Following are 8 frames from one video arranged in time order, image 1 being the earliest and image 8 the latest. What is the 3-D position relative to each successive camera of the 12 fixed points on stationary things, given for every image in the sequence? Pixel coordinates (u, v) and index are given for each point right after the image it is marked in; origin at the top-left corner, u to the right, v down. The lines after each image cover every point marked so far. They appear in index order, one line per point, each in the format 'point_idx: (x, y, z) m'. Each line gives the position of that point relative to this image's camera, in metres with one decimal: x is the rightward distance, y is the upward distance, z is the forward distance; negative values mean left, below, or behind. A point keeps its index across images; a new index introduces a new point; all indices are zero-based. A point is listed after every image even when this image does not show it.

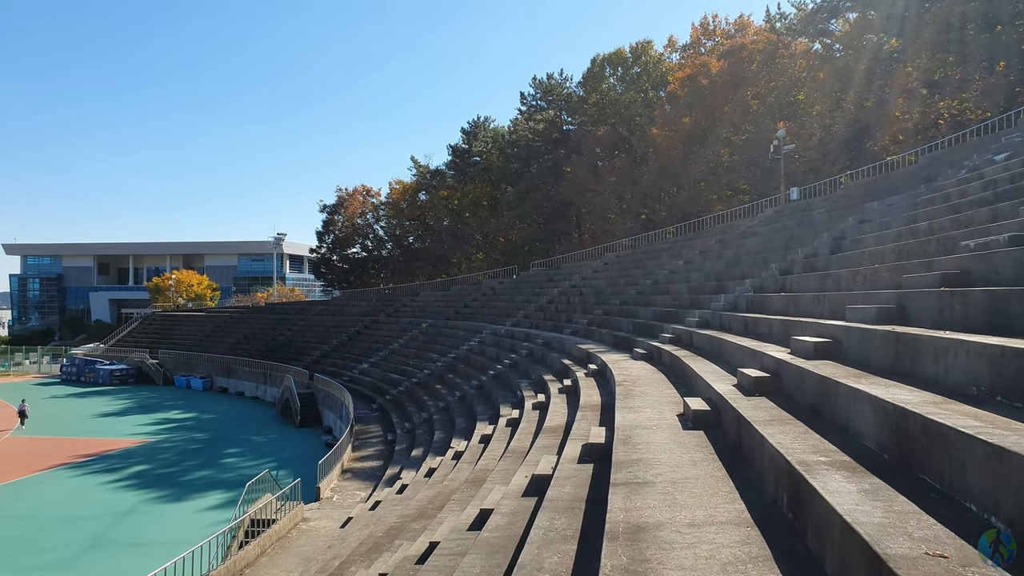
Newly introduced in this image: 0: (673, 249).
0: (+3.7, +0.9, +17.6) m
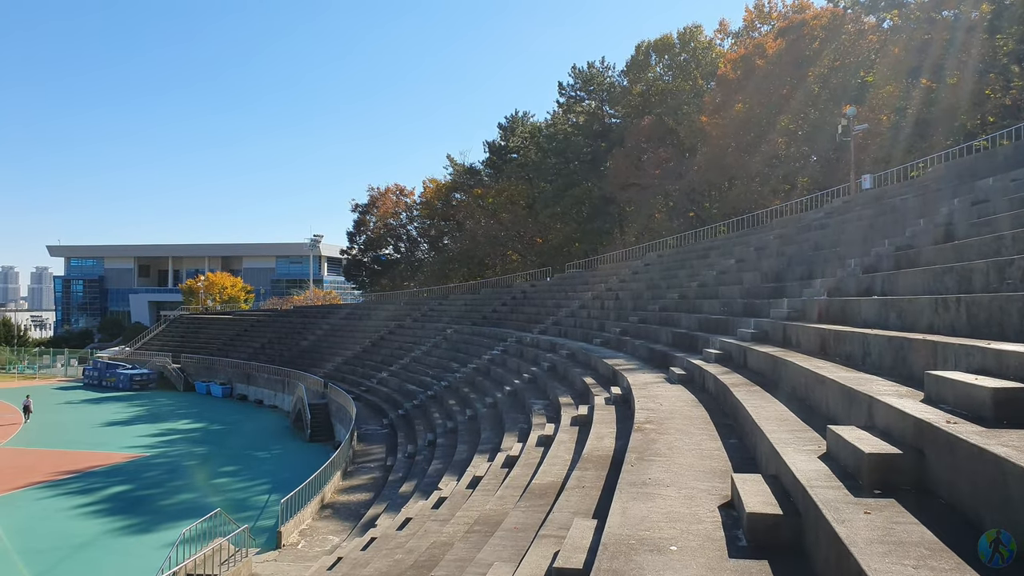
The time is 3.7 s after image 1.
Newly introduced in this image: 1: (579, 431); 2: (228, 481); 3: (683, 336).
0: (+4.2, +0.8, +15.2) m
1: (+0.6, -1.3, +7.1) m
2: (-5.7, -3.9, +15.6) m
3: (+2.1, -0.6, +9.7) m
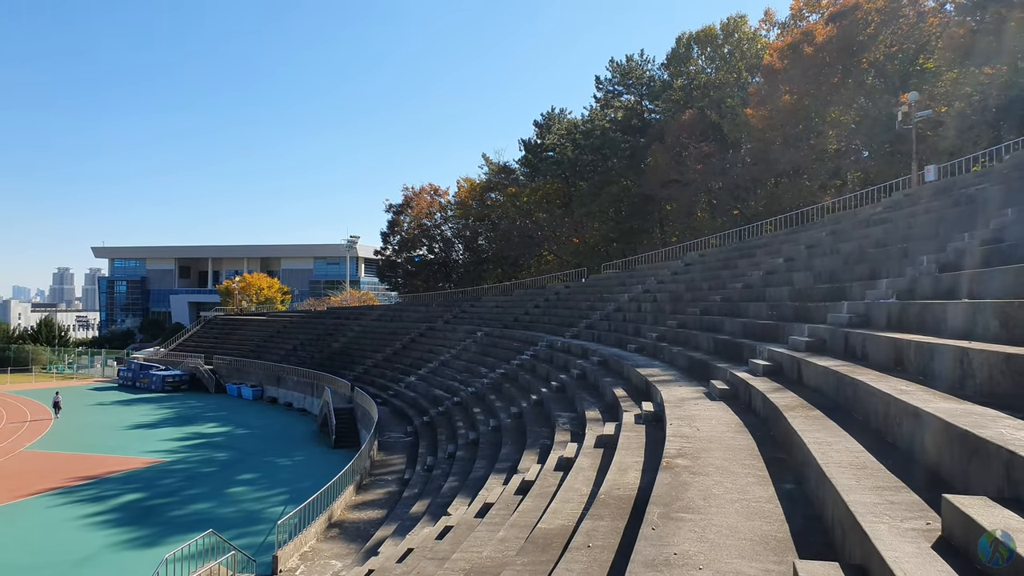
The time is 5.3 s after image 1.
0: (+4.7, +0.8, +14.0) m
1: (+0.7, -1.3, +6.1) m
2: (-5.1, -3.9, +14.9) m
3: (+2.4, -0.6, +8.6) m
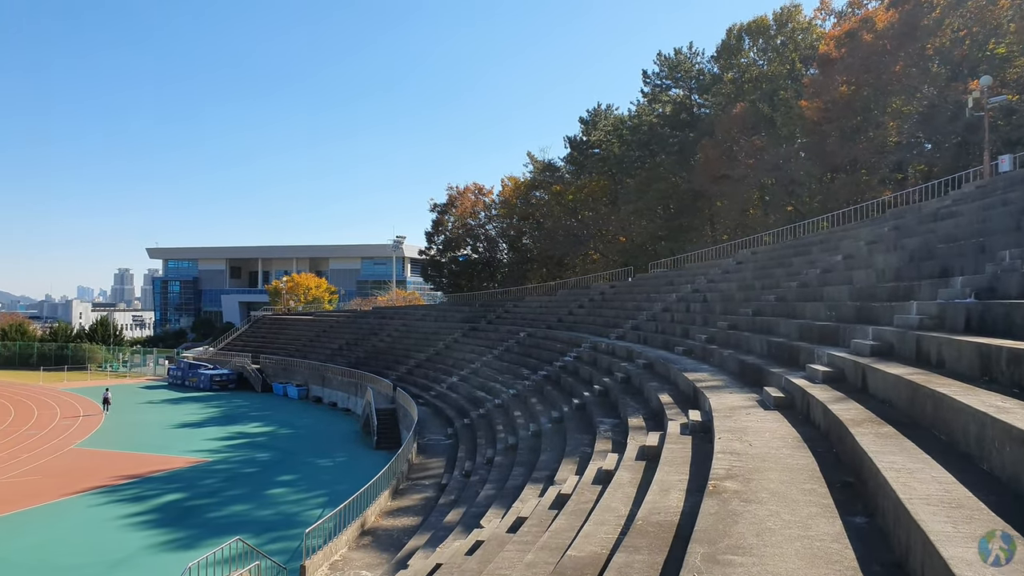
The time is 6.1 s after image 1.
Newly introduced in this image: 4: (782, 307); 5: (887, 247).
0: (+5.4, +0.8, +13.2) m
1: (+1.0, -1.3, +5.6) m
2: (-4.3, -3.9, +14.7) m
3: (+2.8, -0.6, +8.0) m
4: (+3.6, -0.3, +10.5) m
5: (+4.9, +0.5, +10.2) m
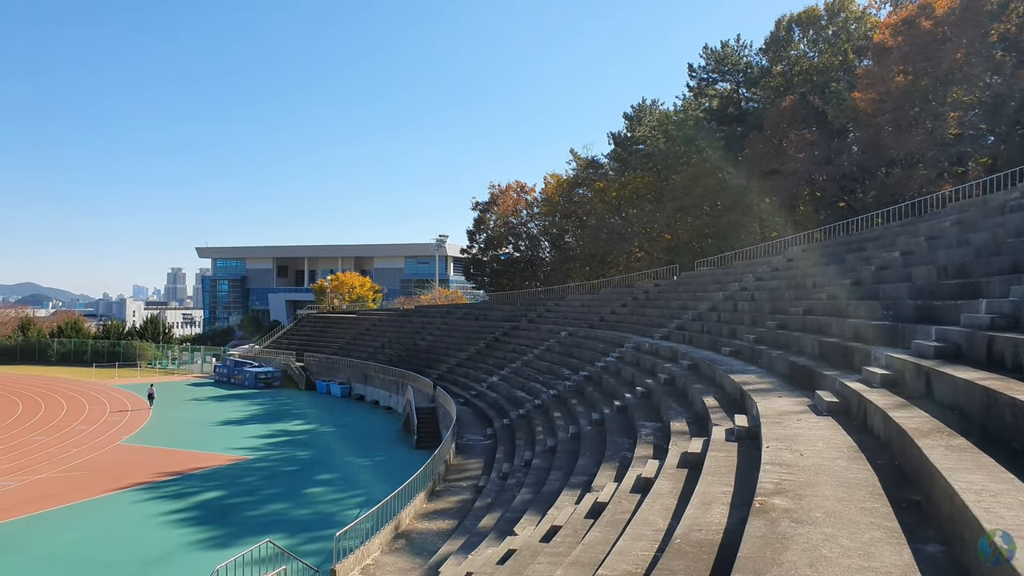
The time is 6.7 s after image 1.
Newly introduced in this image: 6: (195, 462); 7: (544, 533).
0: (+6.0, +0.8, +12.6) m
1: (+1.2, -1.3, +5.3) m
2: (-3.6, -3.8, +14.7) m
3: (+3.1, -0.6, +7.6) m
4: (+4.1, -0.2, +9.9) m
5: (+5.4, +0.6, +9.6) m
6: (-6.9, -3.8, +17.0) m
7: (+0.3, -1.9, +6.2) m
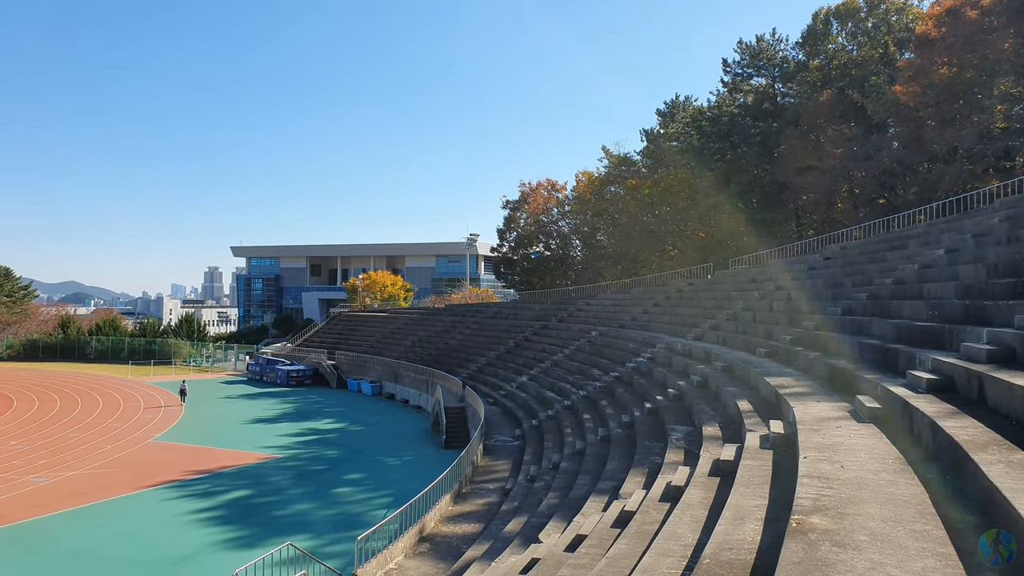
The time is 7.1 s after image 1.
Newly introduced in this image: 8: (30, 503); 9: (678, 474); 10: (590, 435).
0: (+6.5, +0.8, +12.1) m
1: (+1.3, -1.3, +5.0) m
2: (-3.1, -3.8, +14.6) m
3: (+3.4, -0.6, +7.2) m
4: (+4.5, -0.2, +9.5) m
5: (+5.7, +0.6, +9.2) m
6: (-6.3, -3.8, +17.1) m
7: (+0.4, -1.9, +6.0) m
8: (-8.3, -3.7, +13.3) m
9: (+1.3, -1.4, +6.0) m
10: (+1.1, -2.2, +11.5) m
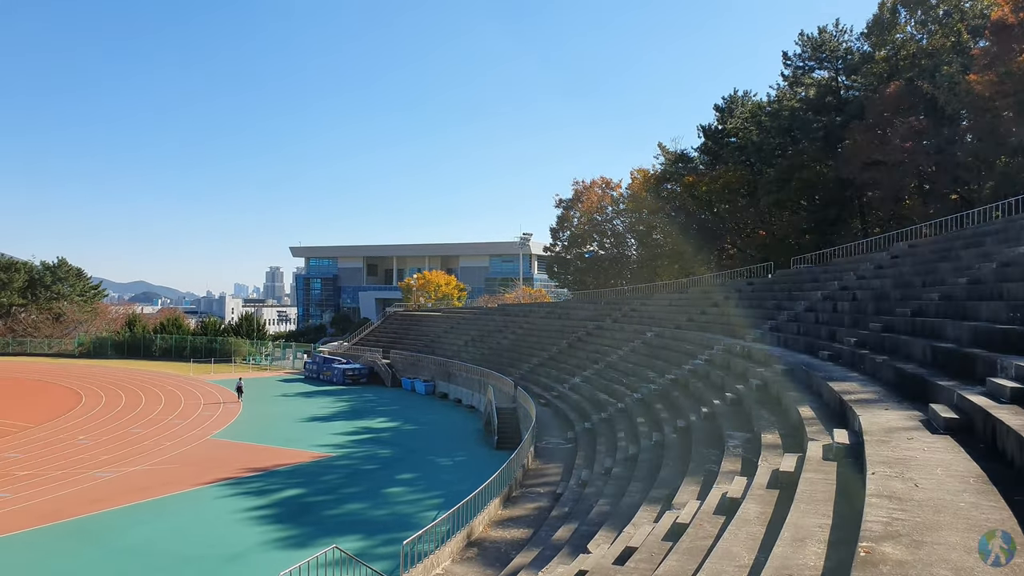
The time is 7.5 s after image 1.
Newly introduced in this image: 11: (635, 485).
0: (+7.2, +0.8, +11.4) m
1: (+1.6, -1.3, +4.7) m
2: (-2.1, -3.8, +14.6) m
3: (+3.8, -0.6, +6.7) m
4: (+5.1, -0.2, +9.0) m
5: (+6.3, +0.6, +8.5) m
6: (-5.2, -3.8, +17.3) m
7: (+0.8, -1.9, +5.7) m
8: (-7.4, -3.7, +13.7) m
9: (+1.6, -1.4, +5.7) m
10: (+1.9, -2.2, +11.2) m
11: (+1.4, -2.2, +8.6) m
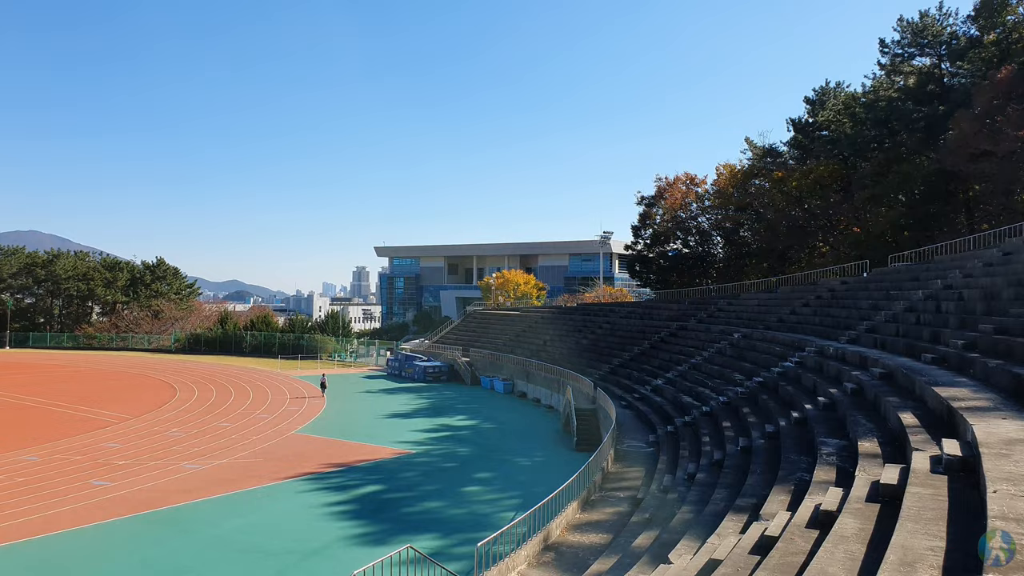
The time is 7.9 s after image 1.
0: (+8.3, +0.8, +10.3) m
1: (+2.0, -1.3, +4.2) m
2: (-0.6, -3.8, +14.5) m
3: (+4.4, -0.5, +6.1) m
4: (+5.9, -0.2, +8.2) m
5: (+7.1, +0.6, +7.6) m
6: (-3.4, -3.7, +17.5) m
7: (+1.3, -1.9, +5.4) m
8: (-6.0, -3.6, +14.1) m
9: (+2.2, -1.4, +5.3) m
10: (+3.0, -2.2, +10.7) m
11: (+2.2, -2.1, +8.2) m
